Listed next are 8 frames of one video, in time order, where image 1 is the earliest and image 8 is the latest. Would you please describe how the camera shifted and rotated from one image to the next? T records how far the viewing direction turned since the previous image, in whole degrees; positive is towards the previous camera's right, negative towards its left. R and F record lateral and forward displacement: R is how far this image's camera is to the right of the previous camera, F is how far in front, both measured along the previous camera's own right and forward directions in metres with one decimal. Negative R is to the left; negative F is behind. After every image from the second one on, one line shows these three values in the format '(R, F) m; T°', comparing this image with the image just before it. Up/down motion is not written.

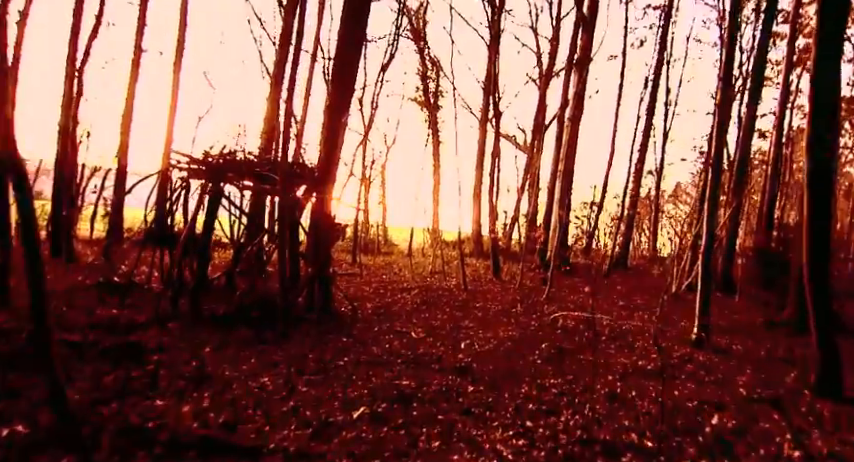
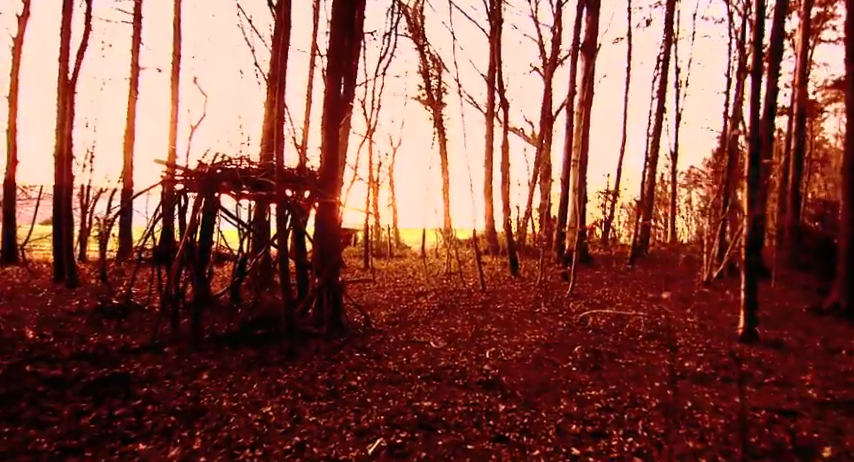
(0.0, +0.6) m; -2°
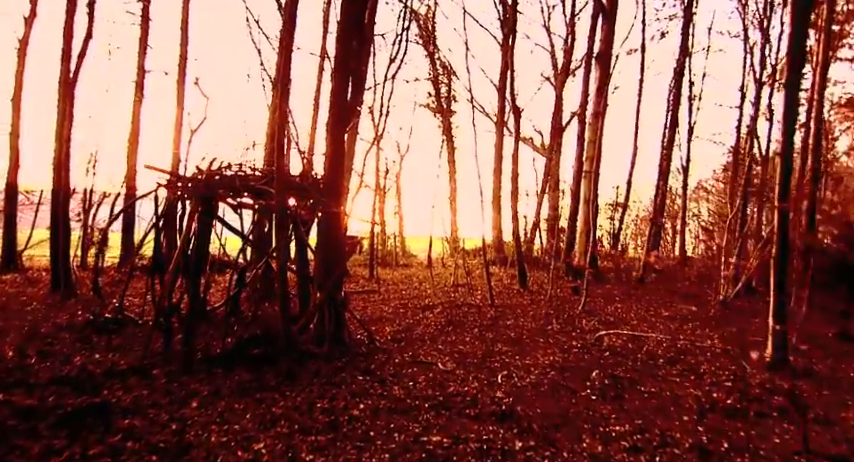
(0.0, +0.4) m; -1°
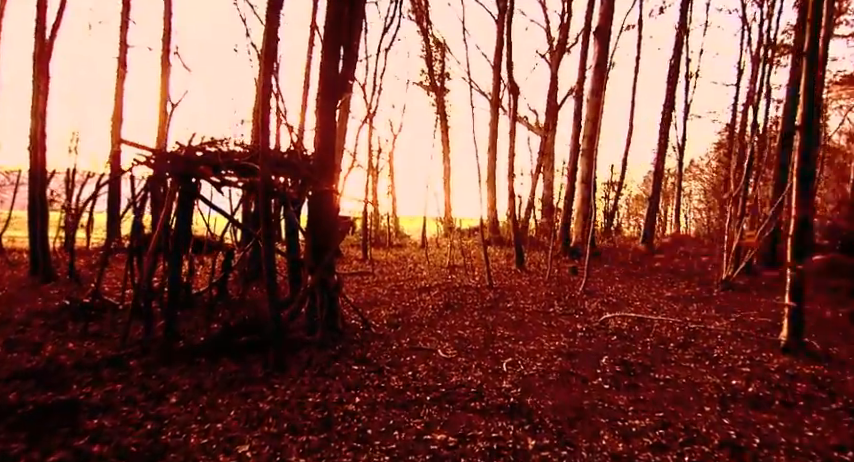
(-0.1, +0.4) m; +1°
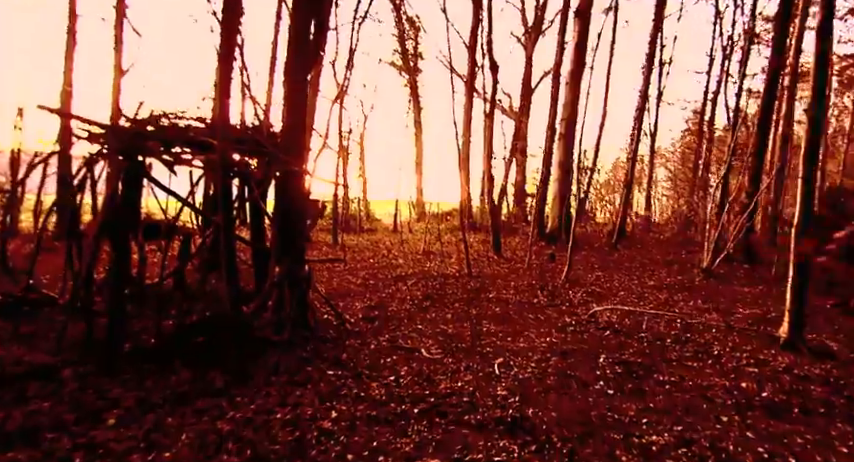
(-0.2, +0.6) m; +4°
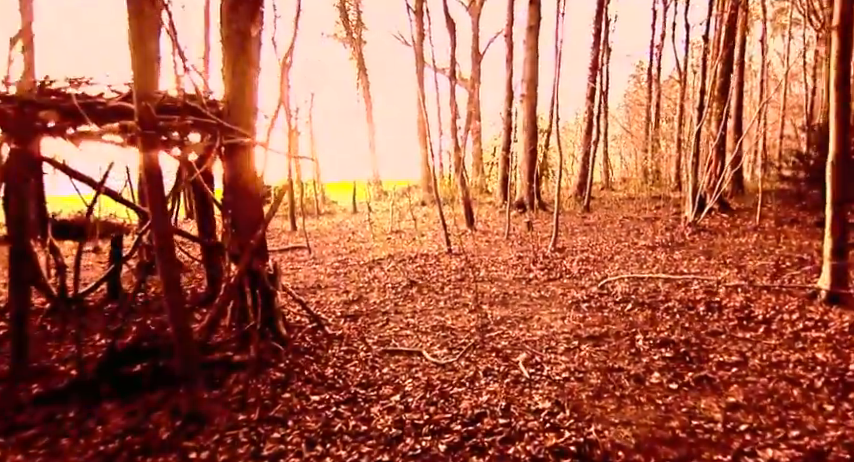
(-0.3, +1.1) m; +5°
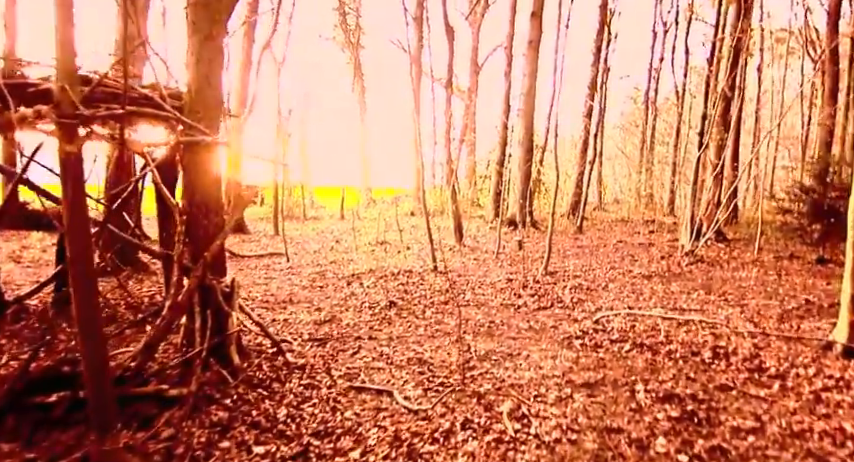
(+0.1, +0.5) m; +1°
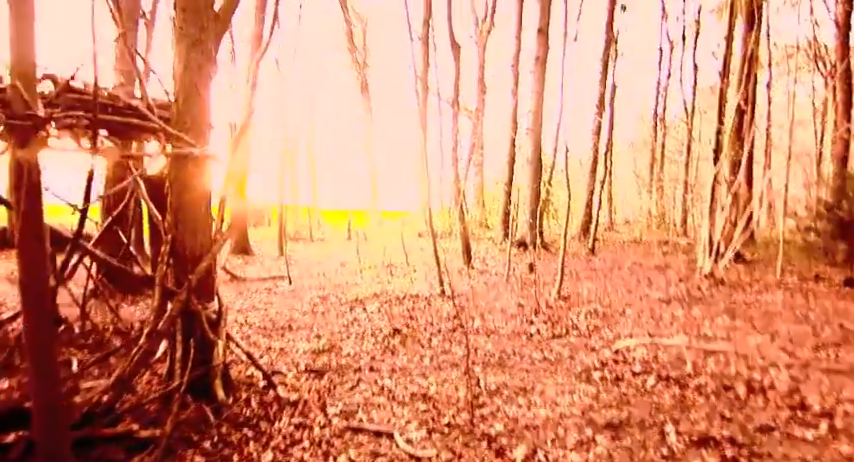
(0.0, +0.3) m; -1°
